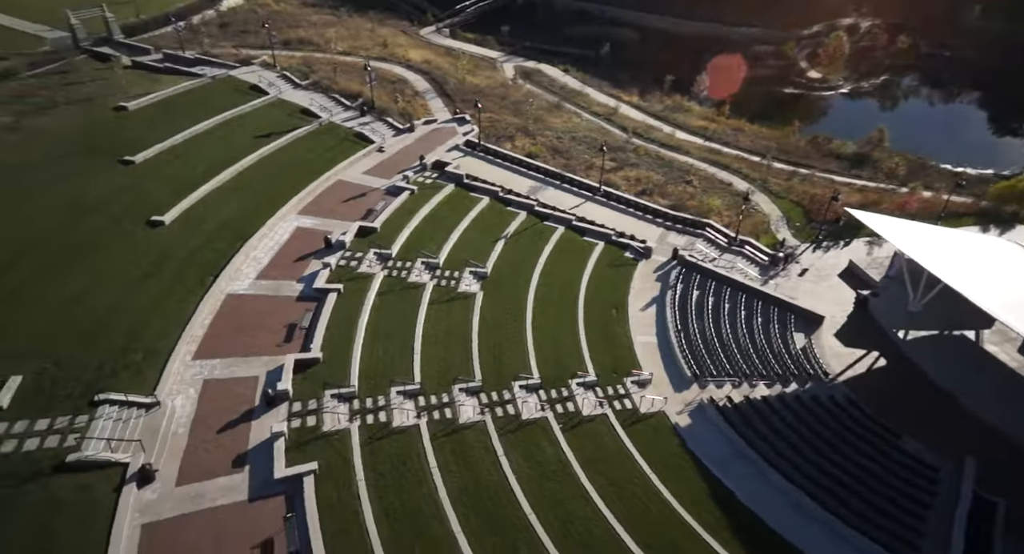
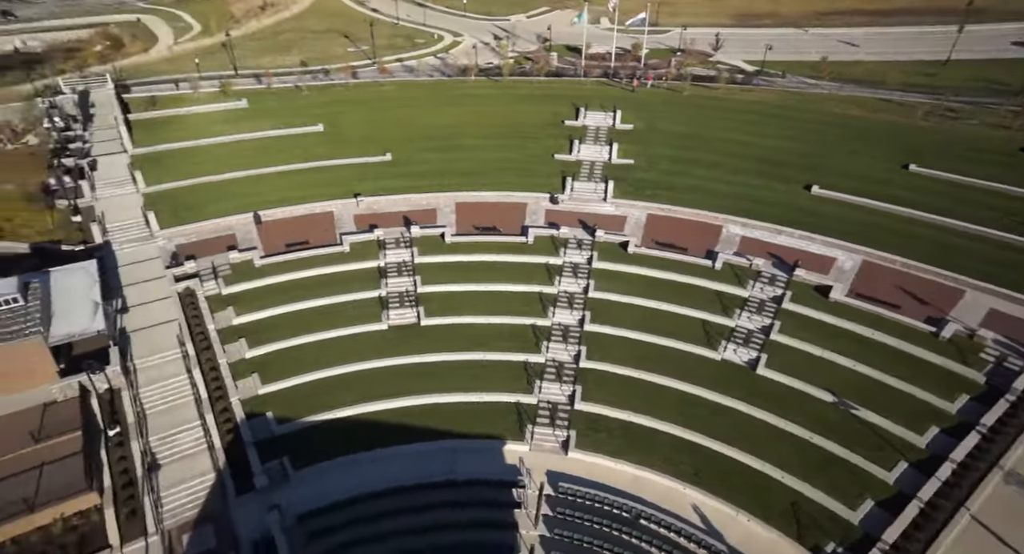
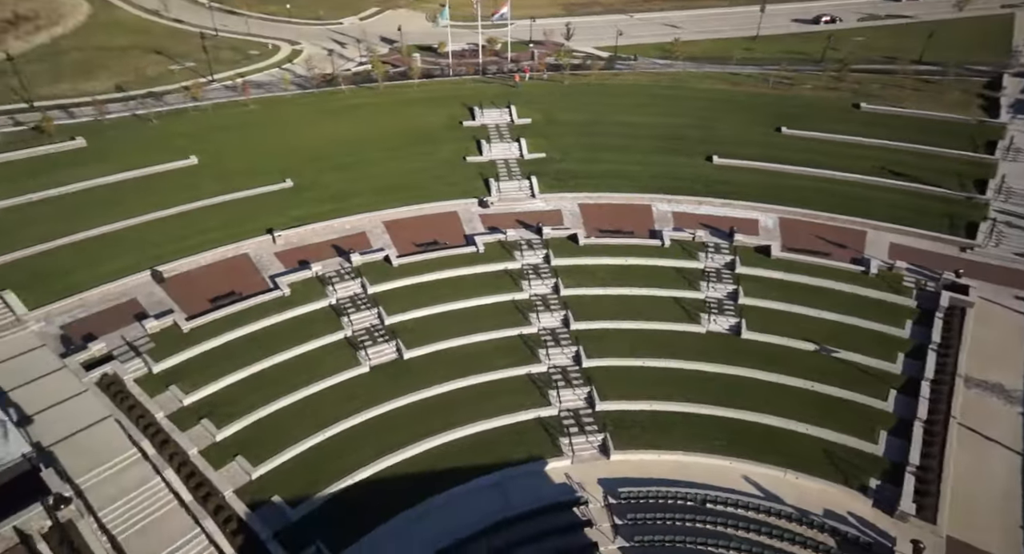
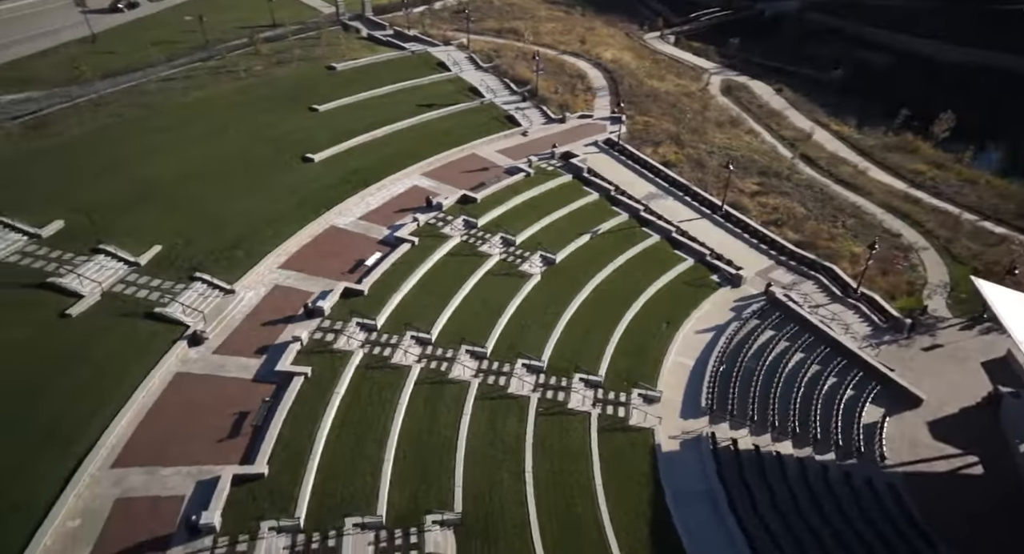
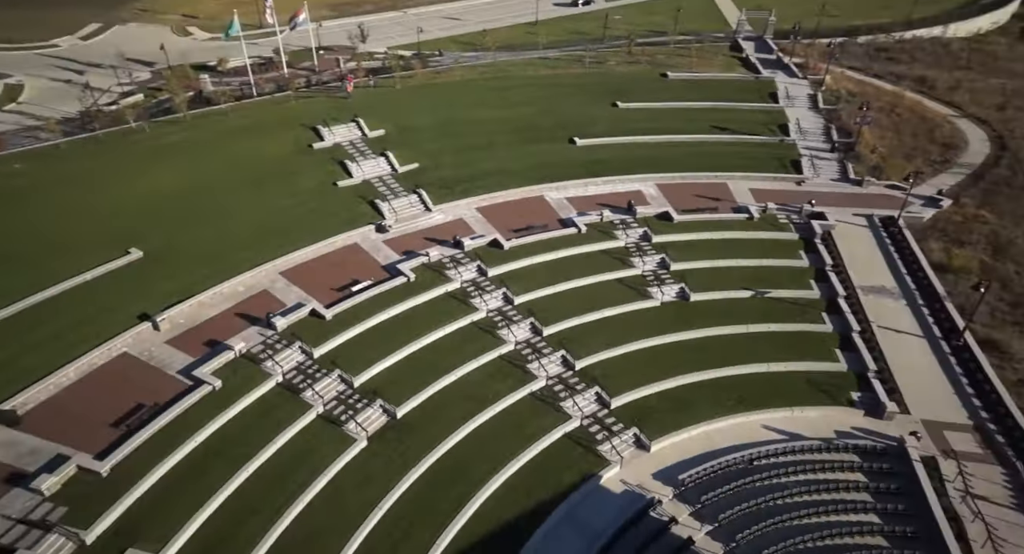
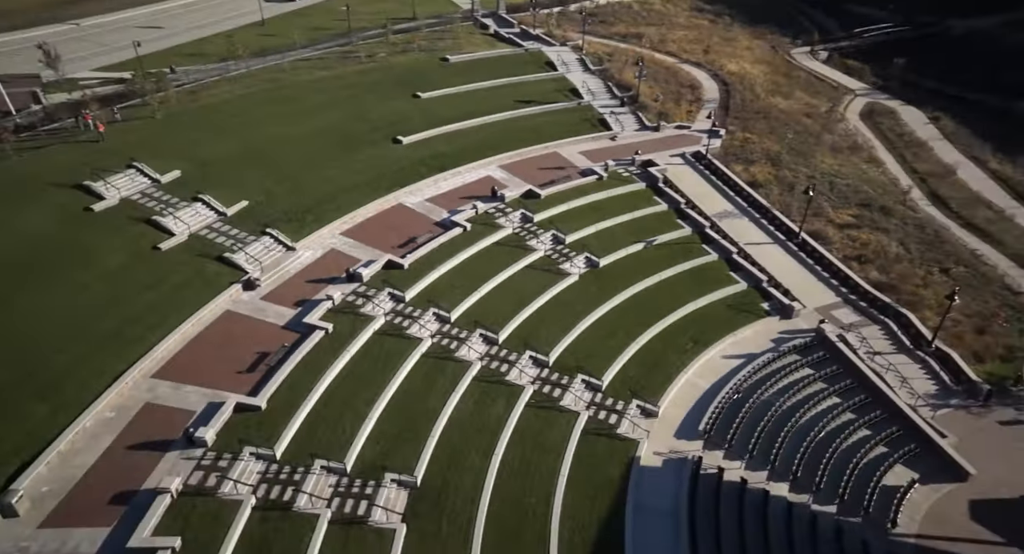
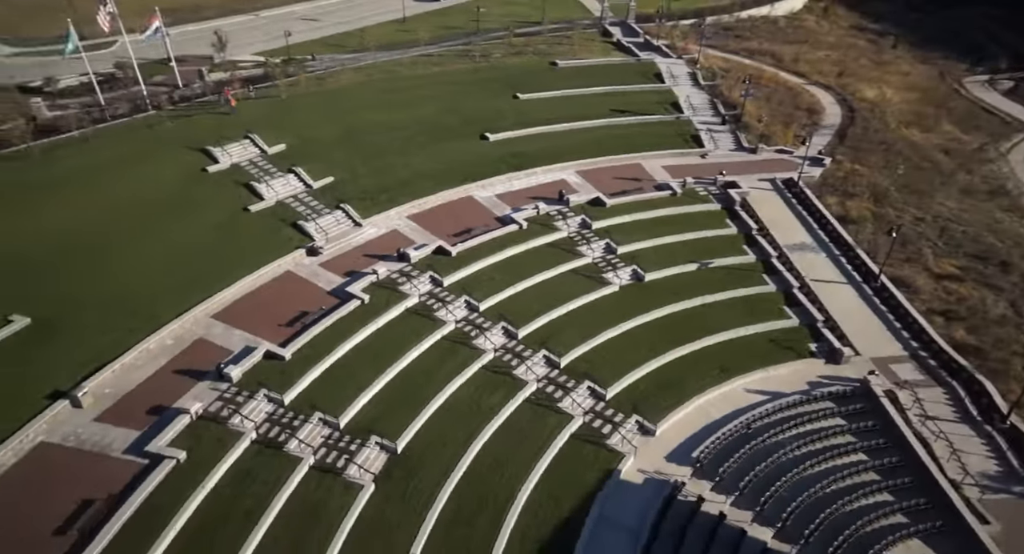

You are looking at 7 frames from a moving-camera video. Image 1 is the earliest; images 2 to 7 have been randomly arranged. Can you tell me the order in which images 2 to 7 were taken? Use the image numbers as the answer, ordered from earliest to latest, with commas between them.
4, 6, 7, 5, 3, 2
